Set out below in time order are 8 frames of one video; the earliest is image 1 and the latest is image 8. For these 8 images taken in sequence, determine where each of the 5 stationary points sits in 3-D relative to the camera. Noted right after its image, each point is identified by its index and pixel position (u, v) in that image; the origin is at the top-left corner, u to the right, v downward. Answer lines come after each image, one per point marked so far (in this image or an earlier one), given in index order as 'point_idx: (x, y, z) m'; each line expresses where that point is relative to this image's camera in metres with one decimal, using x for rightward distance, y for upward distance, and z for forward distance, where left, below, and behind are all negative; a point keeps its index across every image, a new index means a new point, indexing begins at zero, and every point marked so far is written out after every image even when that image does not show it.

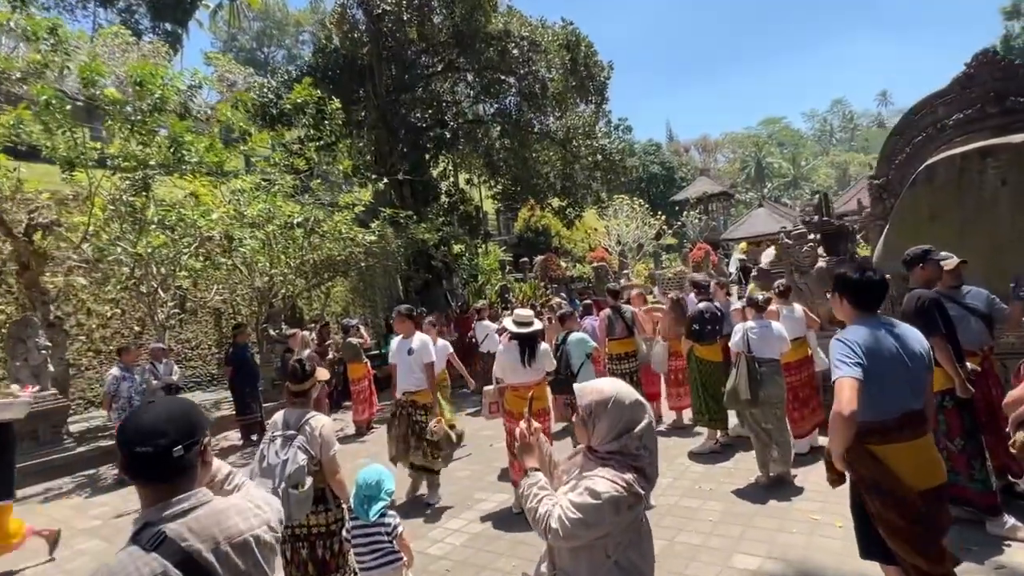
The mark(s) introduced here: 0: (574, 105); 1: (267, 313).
0: (+1.6, +4.9, +15.0) m
1: (-4.6, -0.5, +10.7) m
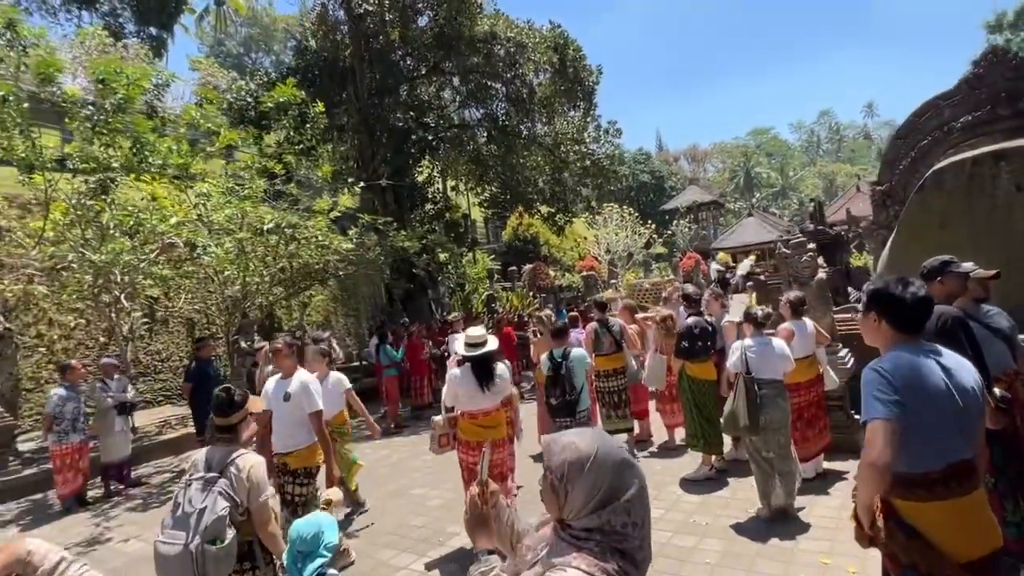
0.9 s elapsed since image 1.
0: (+1.3, +4.6, +14.6) m
1: (-4.9, -0.7, +10.2) m
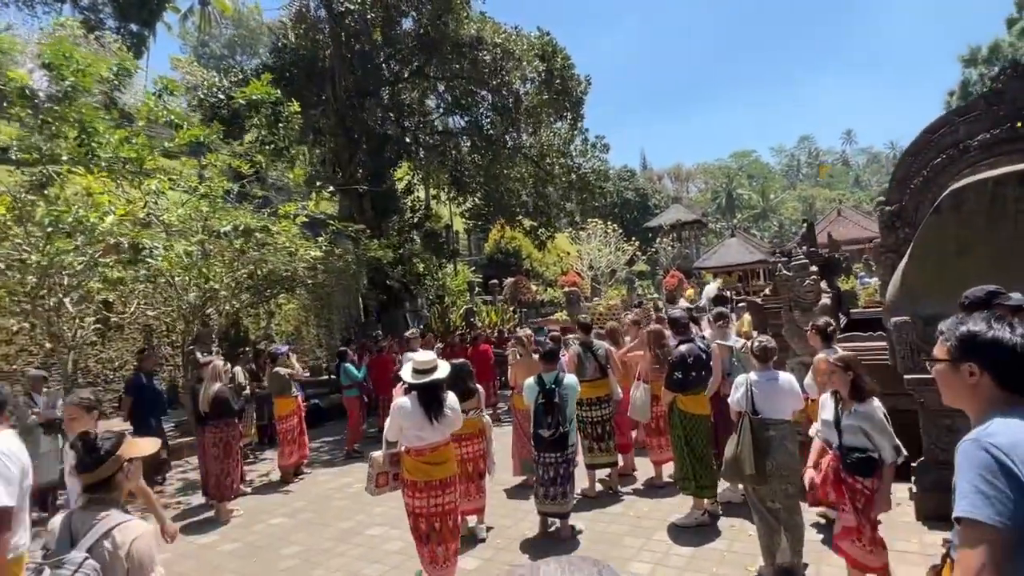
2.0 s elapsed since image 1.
0: (+0.9, +4.2, +14.2) m
1: (-5.3, -0.8, +9.4) m
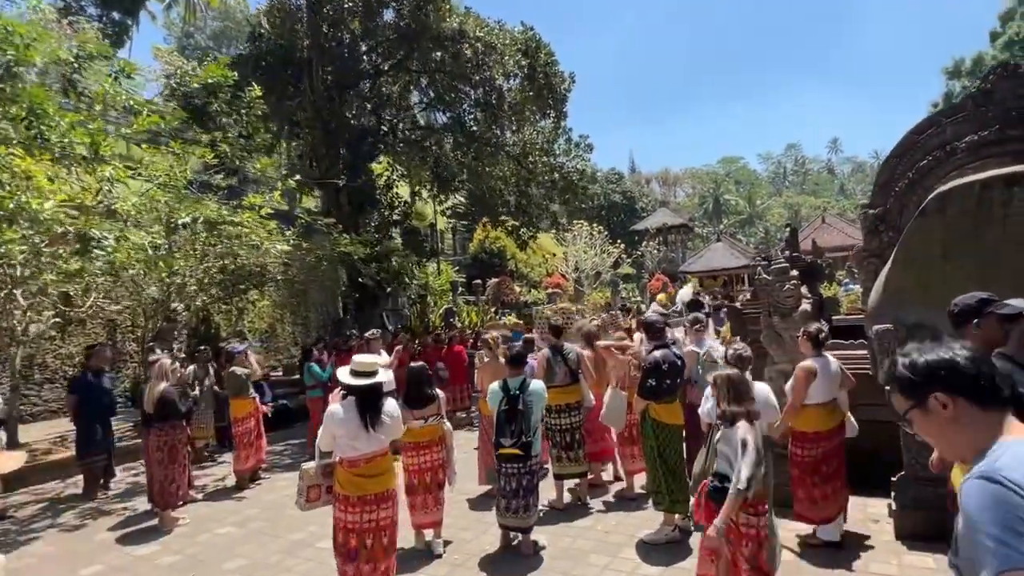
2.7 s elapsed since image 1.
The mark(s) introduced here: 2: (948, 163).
0: (+0.5, +4.2, +14.0) m
1: (-5.7, -0.7, +9.0) m
2: (+3.6, +1.0, +4.7) m
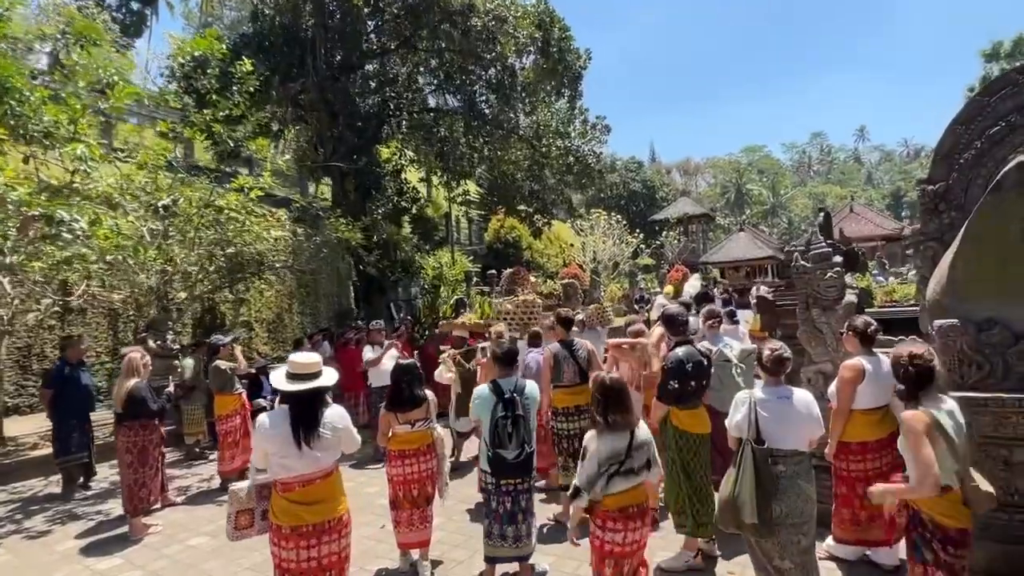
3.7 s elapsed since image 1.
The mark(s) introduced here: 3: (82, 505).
0: (+0.8, +4.4, +13.3) m
1: (-5.5, -0.5, +8.6) m
2: (+3.6, +1.1, +4.0) m
3: (-4.4, -2.2, +5.8) m
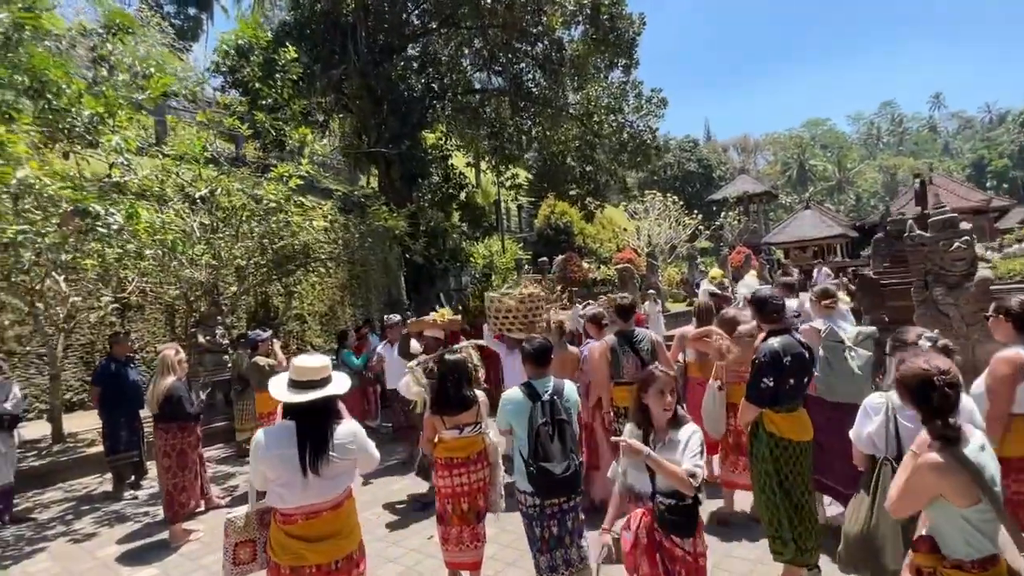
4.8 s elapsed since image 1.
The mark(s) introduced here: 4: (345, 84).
0: (+1.9, +4.8, +12.5) m
1: (-4.7, -0.4, +8.6) m
2: (+3.9, +1.3, +3.1) m
3: (-3.8, -2.2, +5.7) m
4: (-3.4, +4.2, +11.7) m
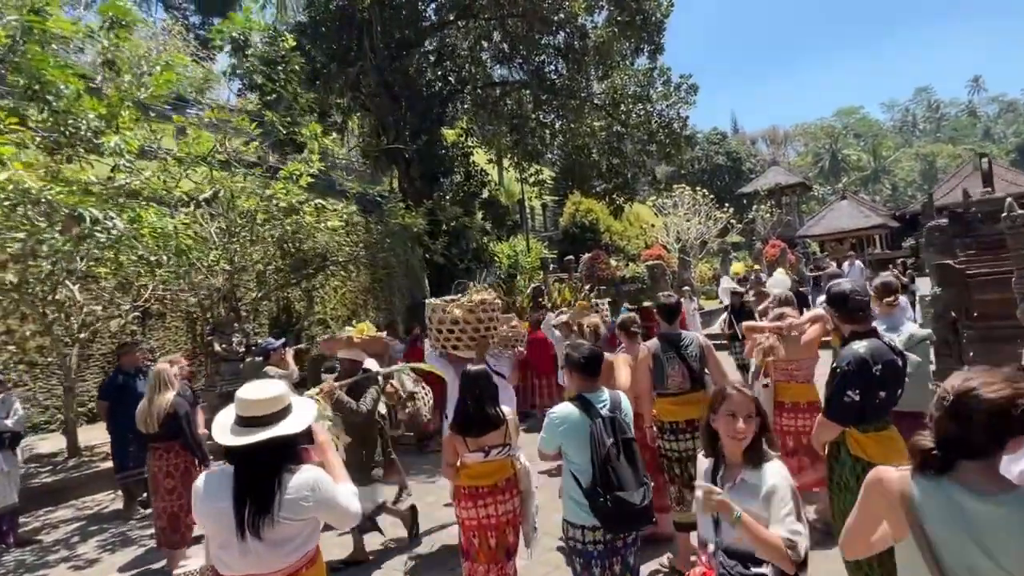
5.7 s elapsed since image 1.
0: (+2.3, +4.8, +12.0) m
1: (-4.3, -0.5, +8.3) m
2: (+4.0, +1.4, +2.4) m
3: (-3.5, -2.2, +5.4) m
4: (-3.0, +4.2, +11.4) m
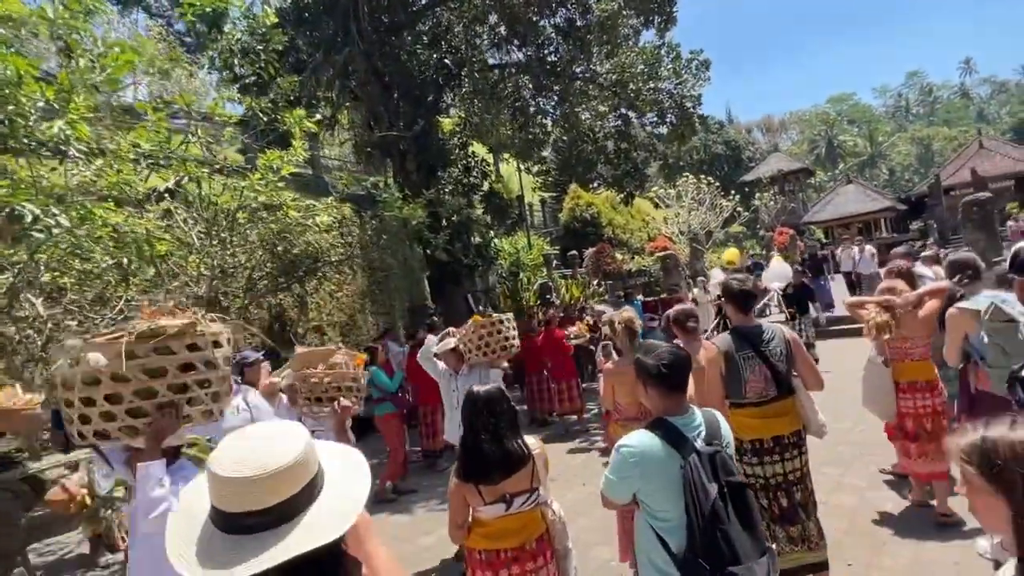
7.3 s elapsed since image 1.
0: (+2.3, +4.9, +11.2) m
1: (-4.2, -0.6, +7.5) m
2: (+4.1, +1.6, +1.7) m
3: (-3.3, -2.3, +4.6) m
4: (-3.0, +4.1, +10.6) m
